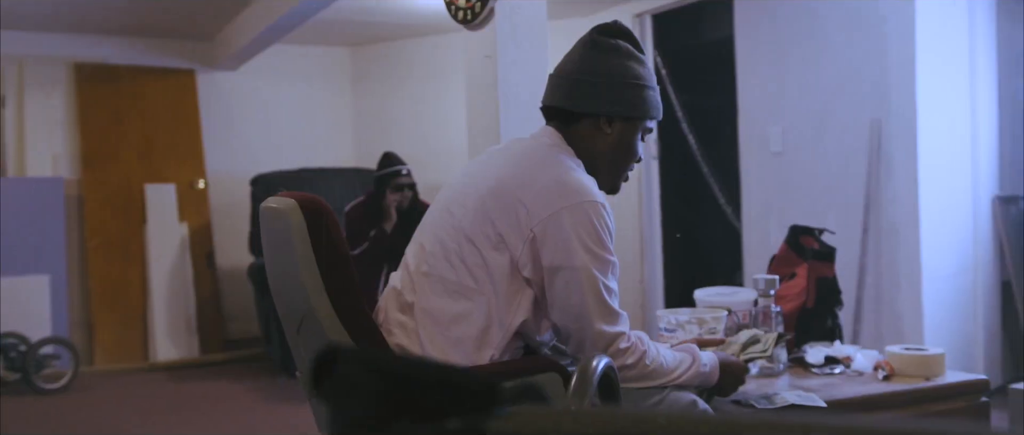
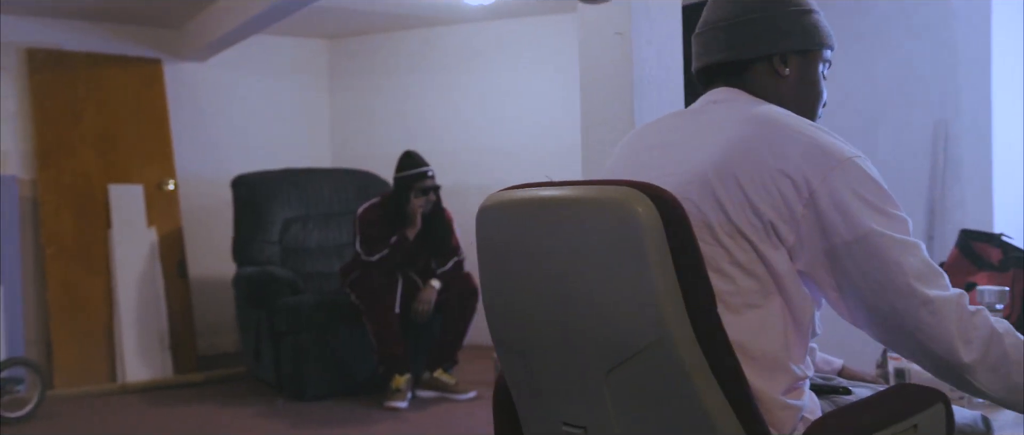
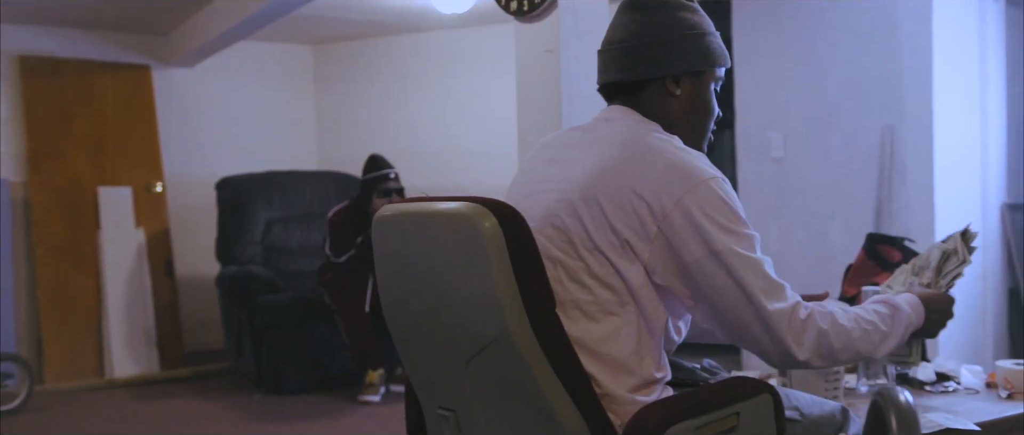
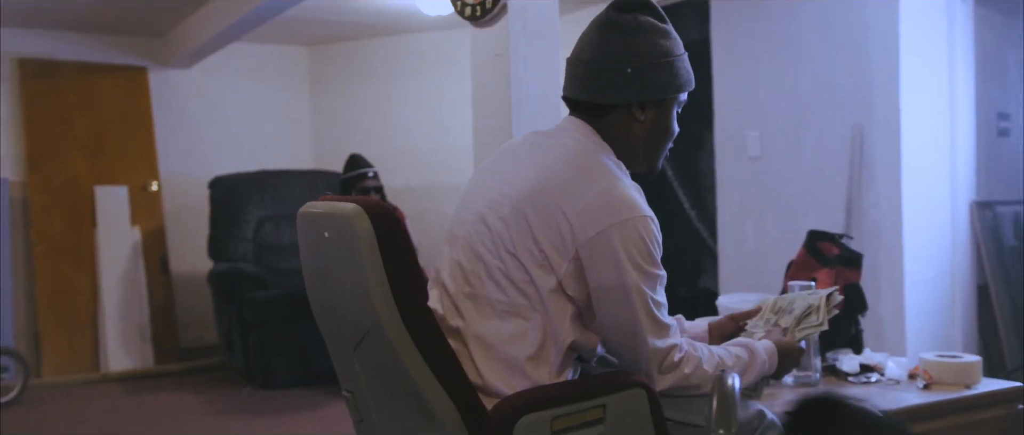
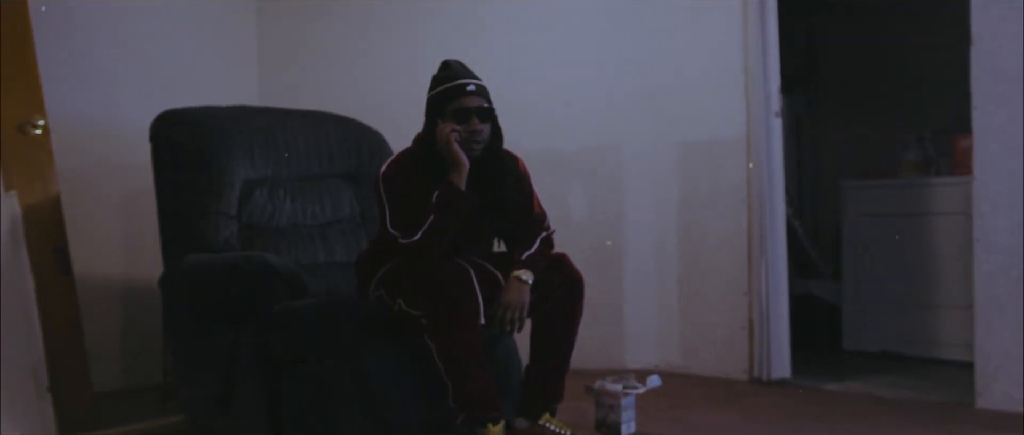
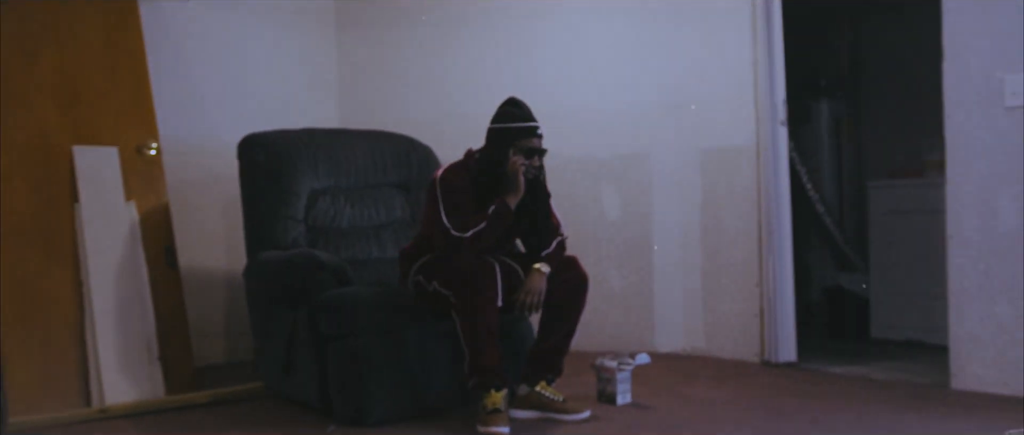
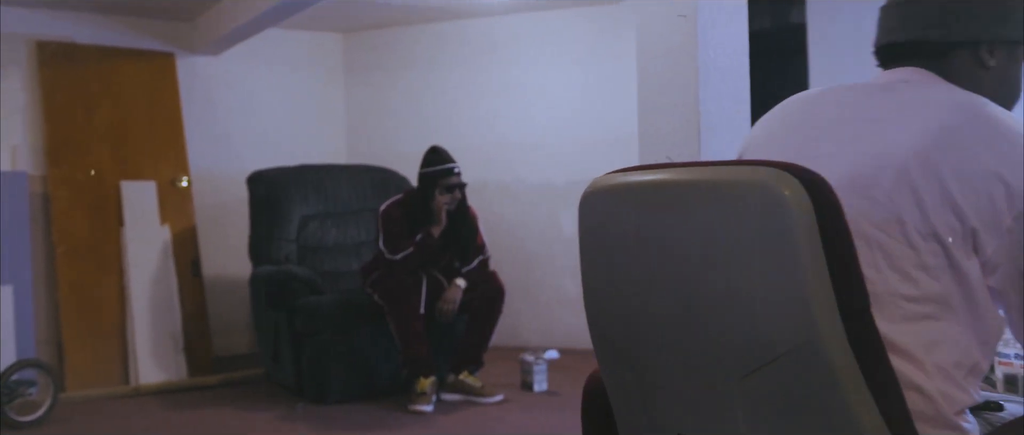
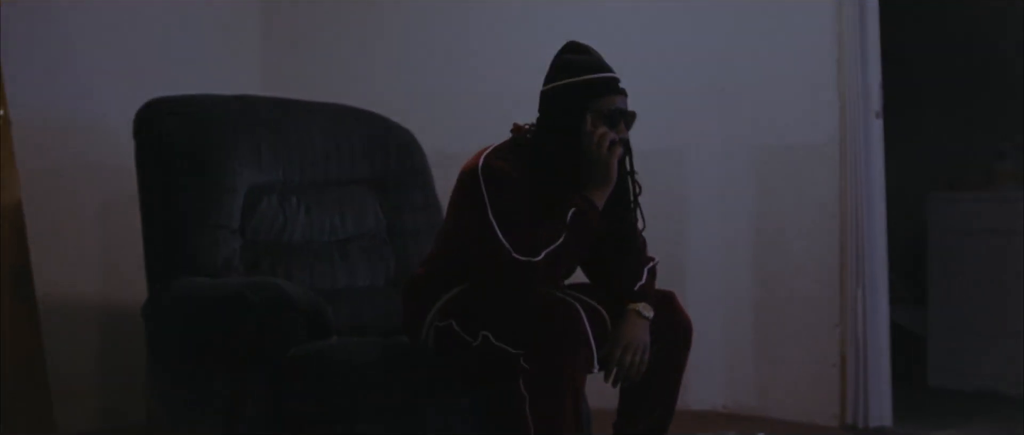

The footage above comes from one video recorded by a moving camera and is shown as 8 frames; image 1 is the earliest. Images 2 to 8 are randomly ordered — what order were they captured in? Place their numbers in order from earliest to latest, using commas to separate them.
4, 3, 2, 7, 6, 5, 8
